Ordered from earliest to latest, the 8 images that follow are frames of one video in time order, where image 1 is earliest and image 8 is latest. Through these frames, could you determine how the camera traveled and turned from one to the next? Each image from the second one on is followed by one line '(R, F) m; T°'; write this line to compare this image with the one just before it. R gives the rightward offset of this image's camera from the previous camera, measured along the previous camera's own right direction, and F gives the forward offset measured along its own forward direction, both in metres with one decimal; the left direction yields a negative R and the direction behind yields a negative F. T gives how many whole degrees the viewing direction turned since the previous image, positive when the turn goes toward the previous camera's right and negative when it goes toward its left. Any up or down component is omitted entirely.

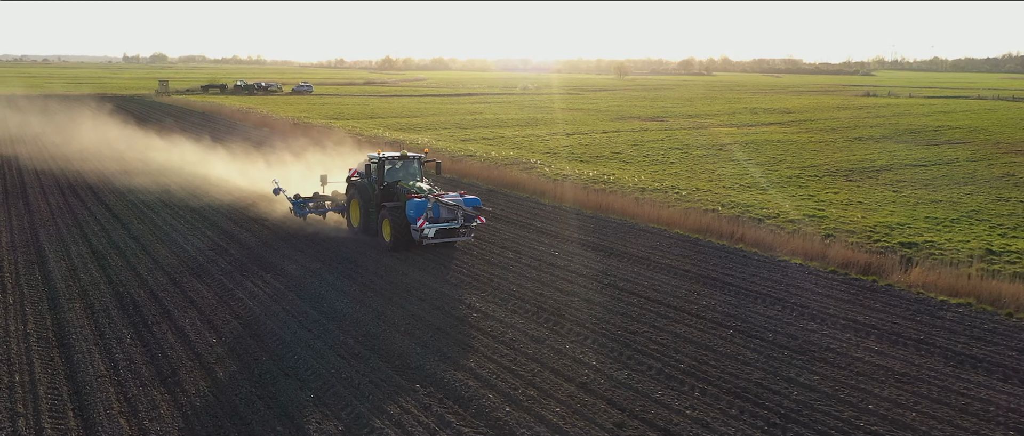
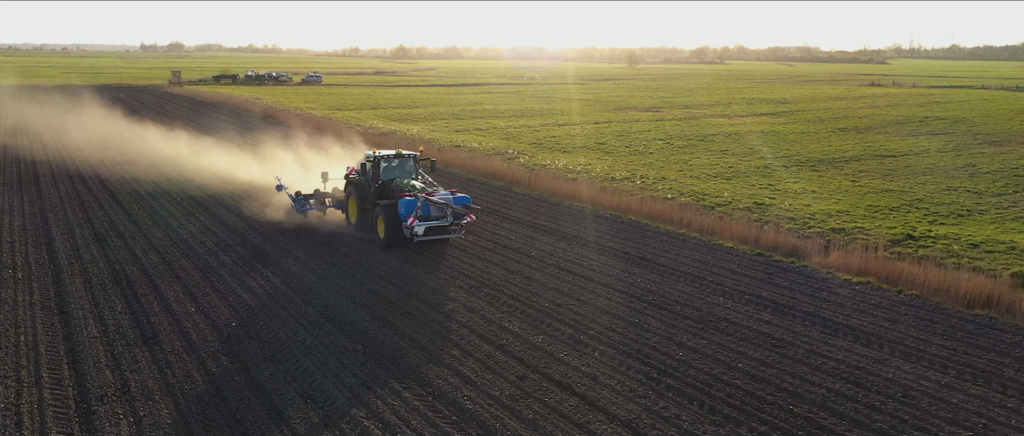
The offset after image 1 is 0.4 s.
(+0.8, -1.1) m; -1°
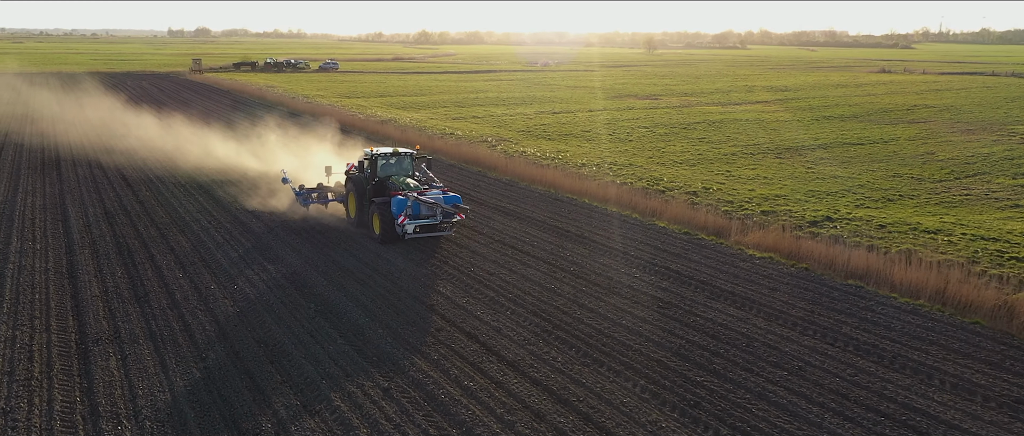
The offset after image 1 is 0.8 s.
(+1.1, -1.4) m; -2°
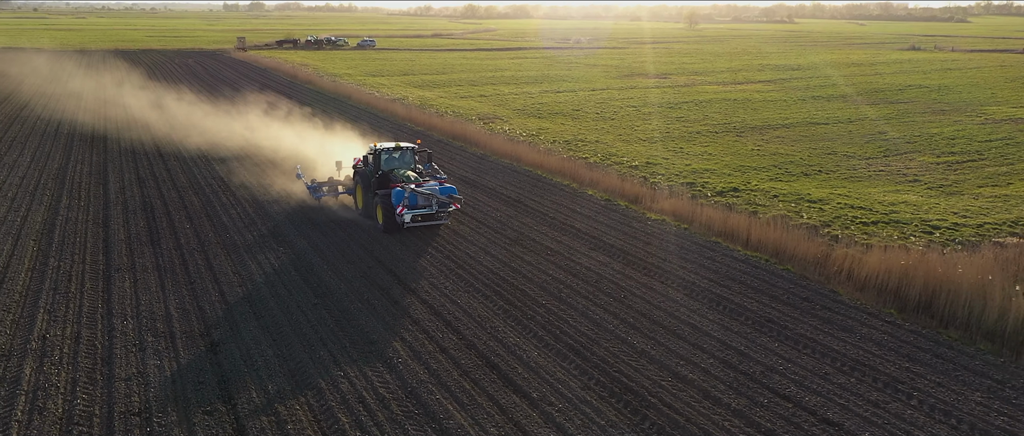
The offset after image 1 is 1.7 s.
(+1.8, -2.5) m; -3°
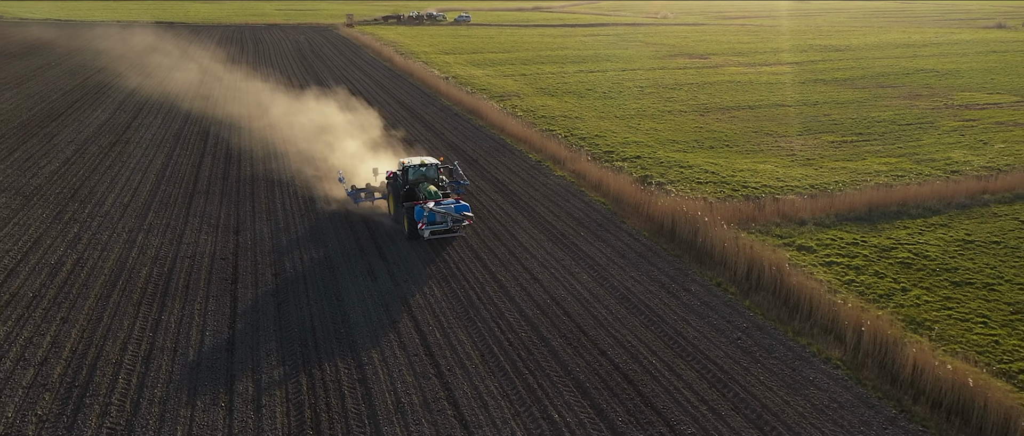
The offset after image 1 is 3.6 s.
(+4.1, -5.8) m; -8°
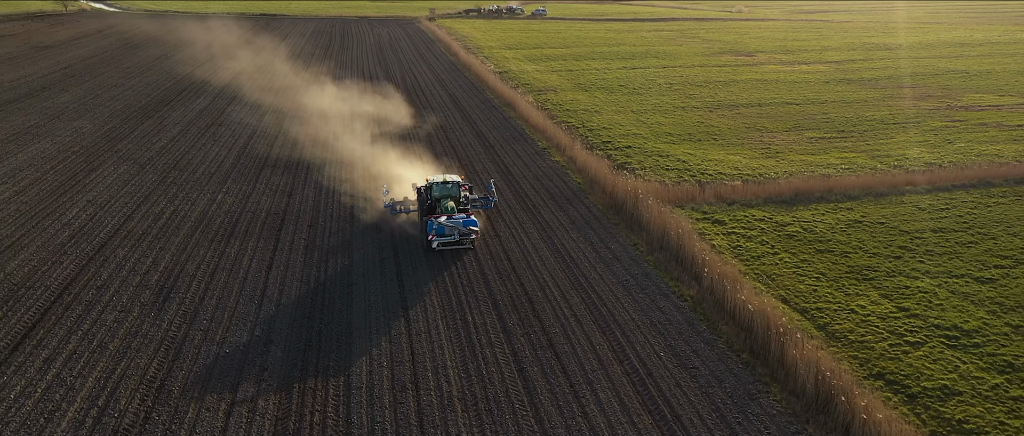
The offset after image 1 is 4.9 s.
(+2.6, -4.2) m; -6°
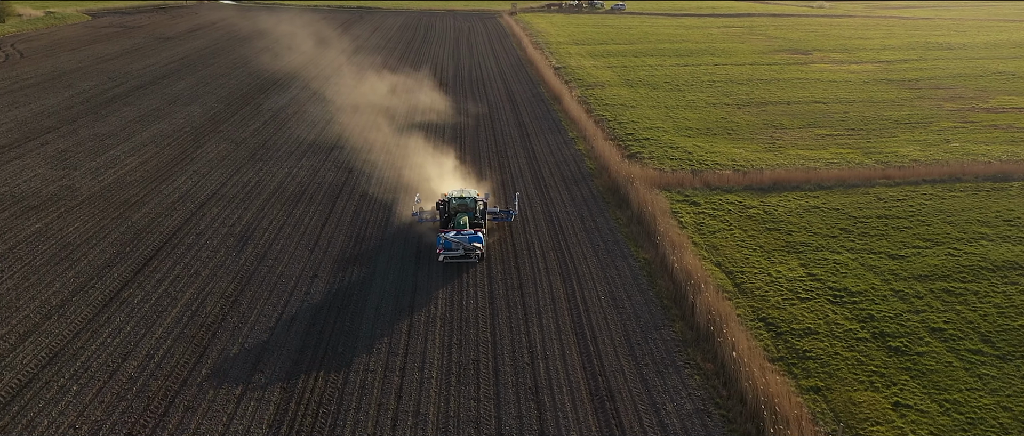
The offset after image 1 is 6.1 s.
(+2.2, -3.8) m; -7°
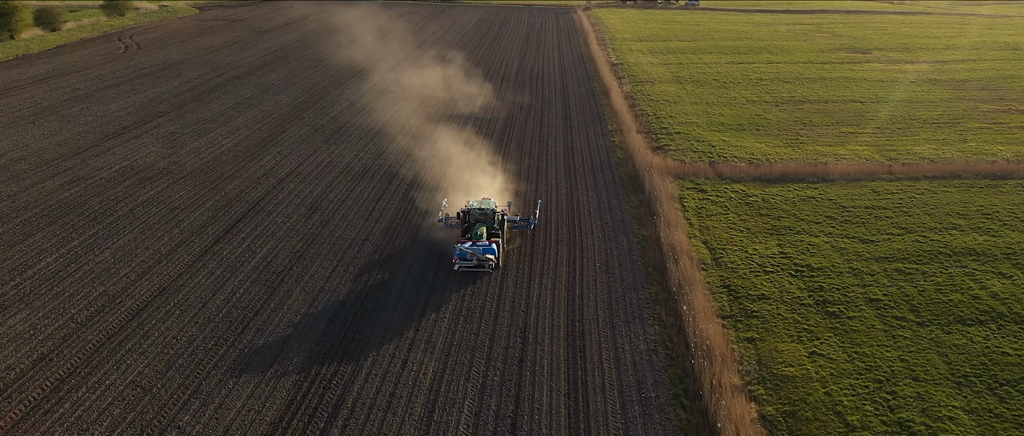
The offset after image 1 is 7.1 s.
(+1.7, -3.3) m; -6°
